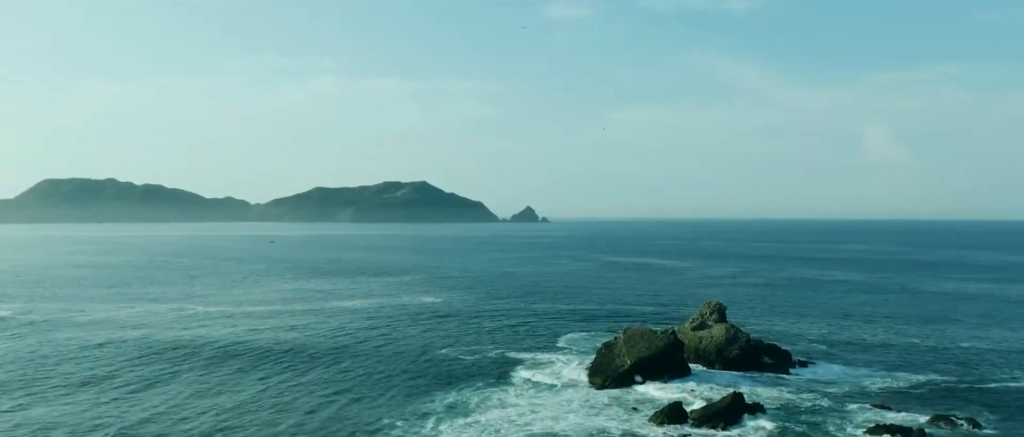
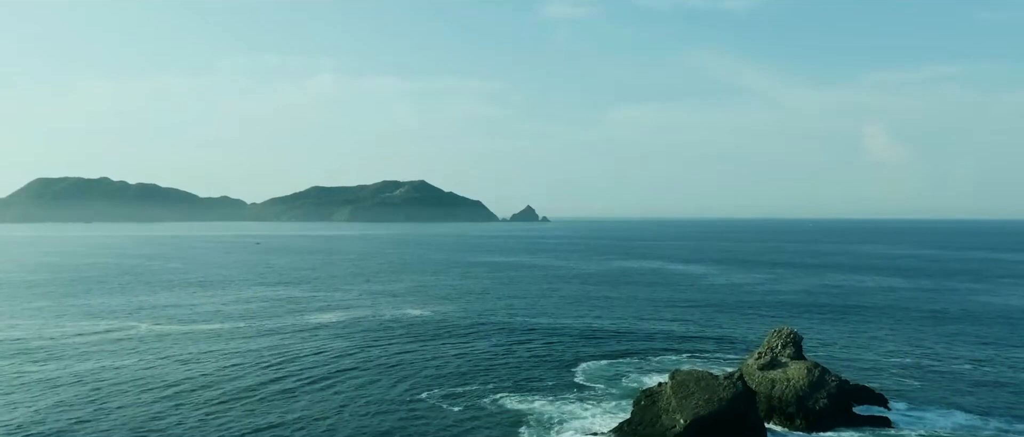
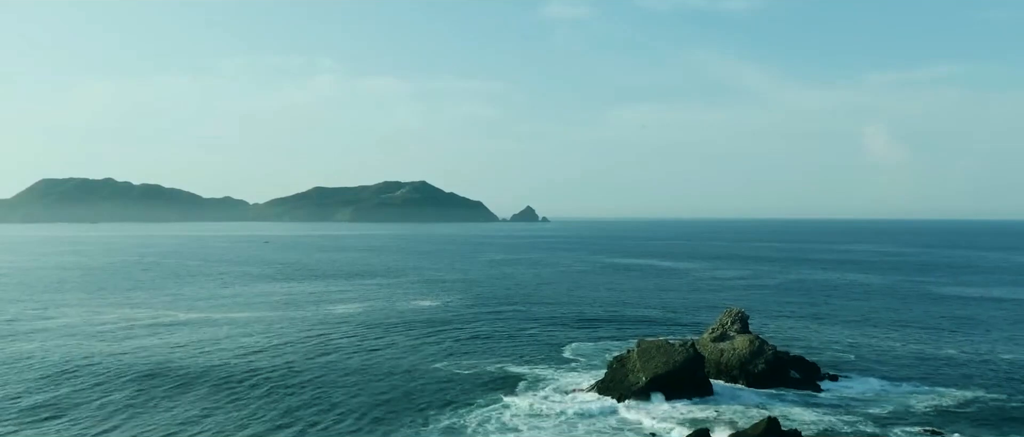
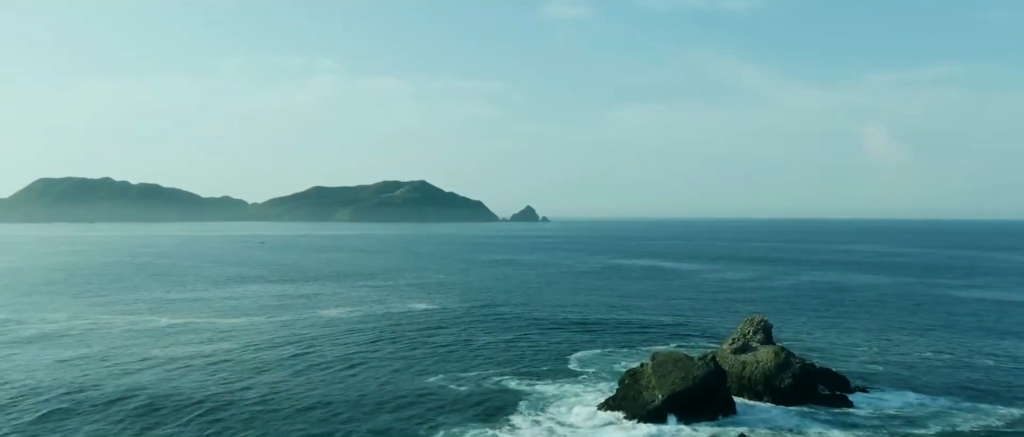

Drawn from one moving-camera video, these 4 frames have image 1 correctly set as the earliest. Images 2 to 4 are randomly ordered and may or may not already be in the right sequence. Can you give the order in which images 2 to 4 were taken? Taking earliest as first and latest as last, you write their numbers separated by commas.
3, 4, 2
